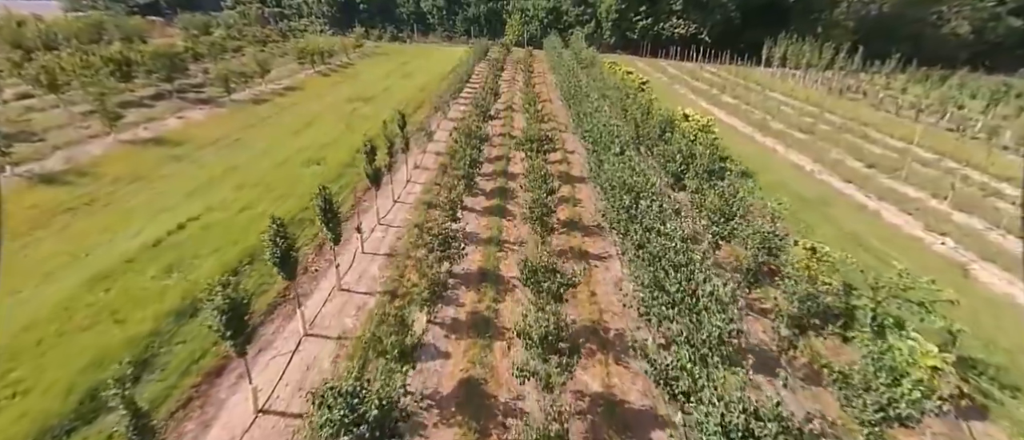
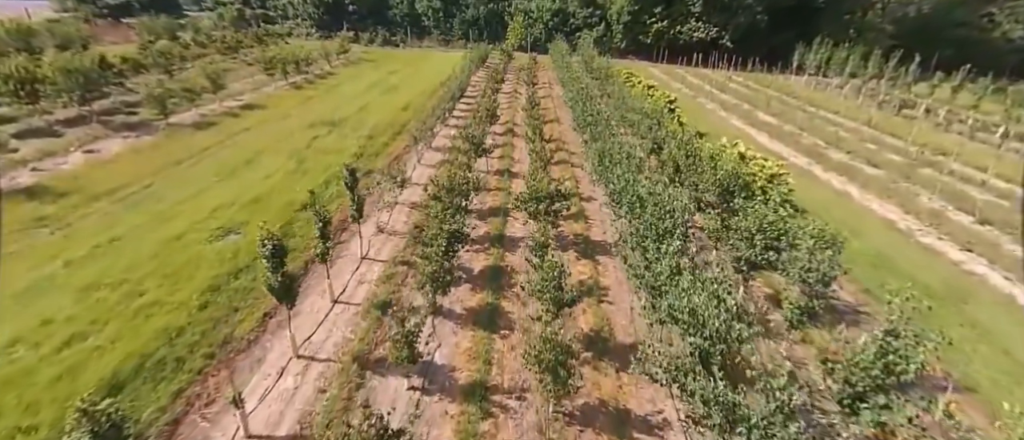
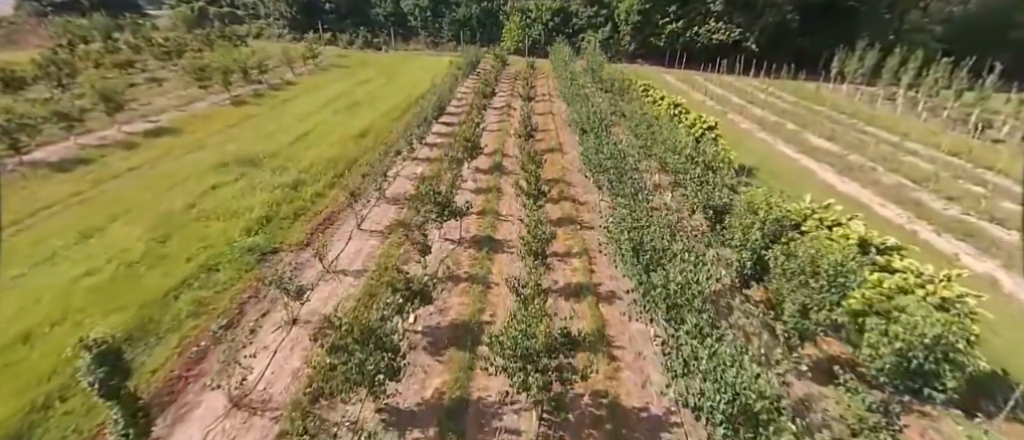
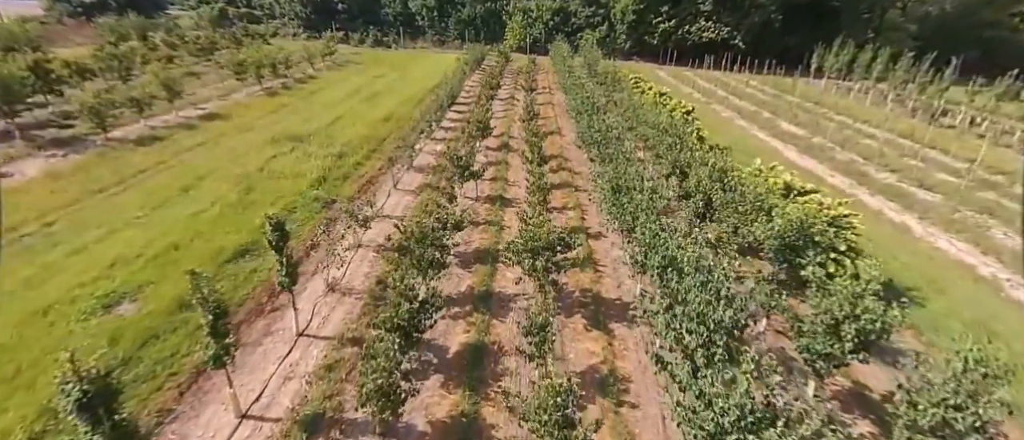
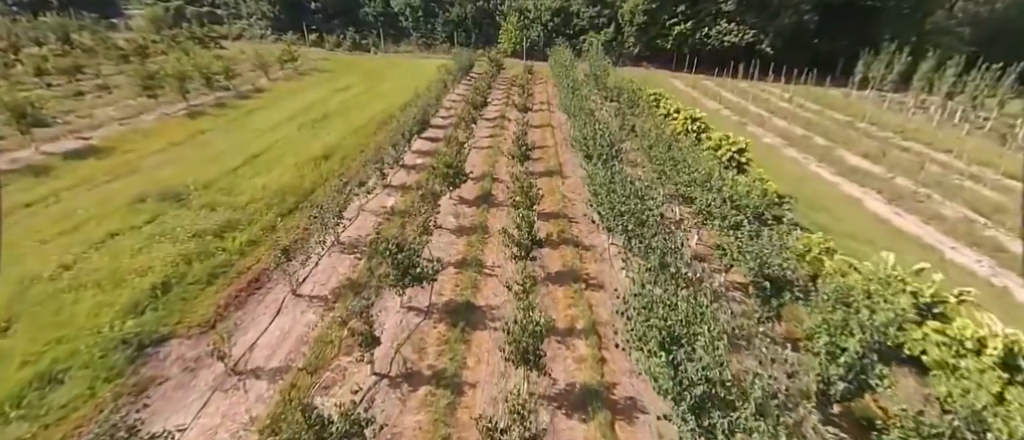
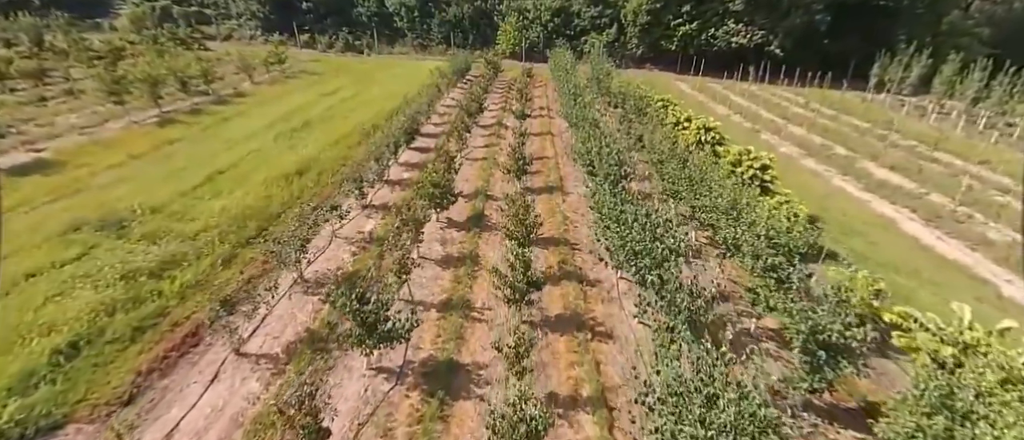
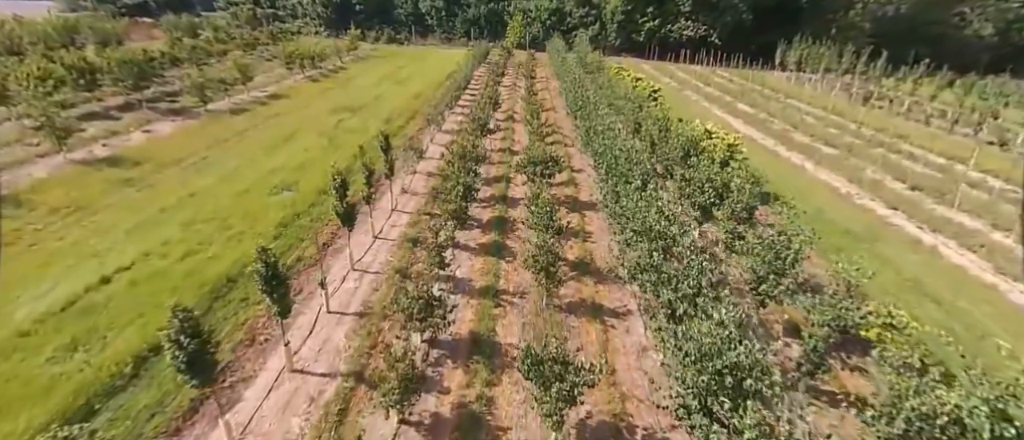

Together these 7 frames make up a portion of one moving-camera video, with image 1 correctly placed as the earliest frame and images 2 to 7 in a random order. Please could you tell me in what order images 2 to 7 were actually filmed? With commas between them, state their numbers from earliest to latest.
7, 2, 4, 3, 5, 6
